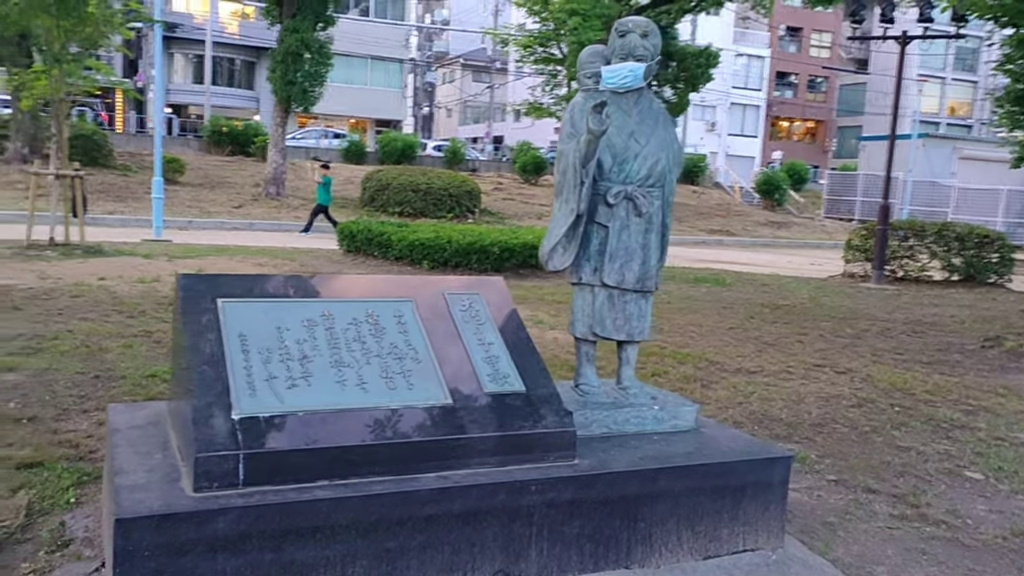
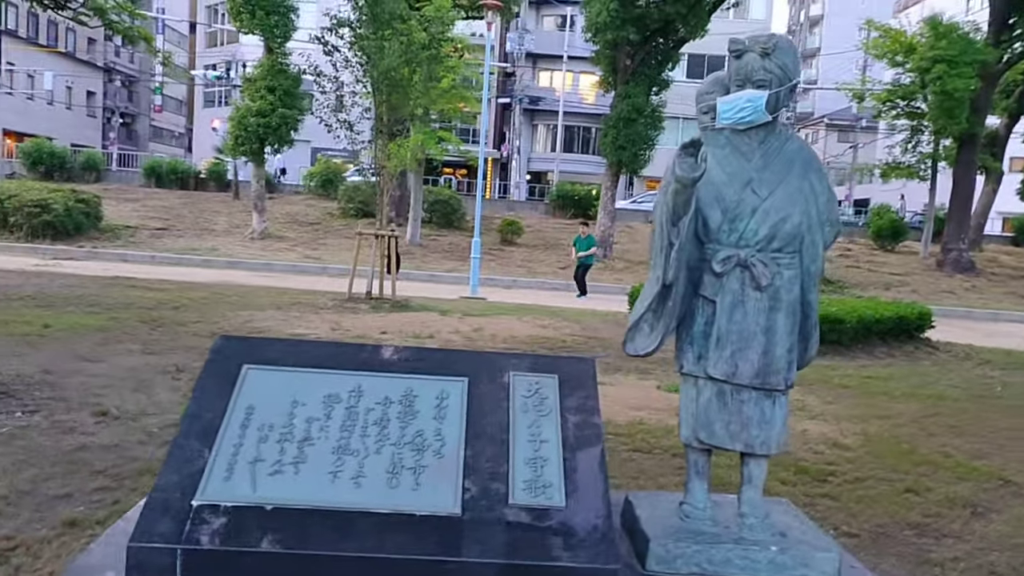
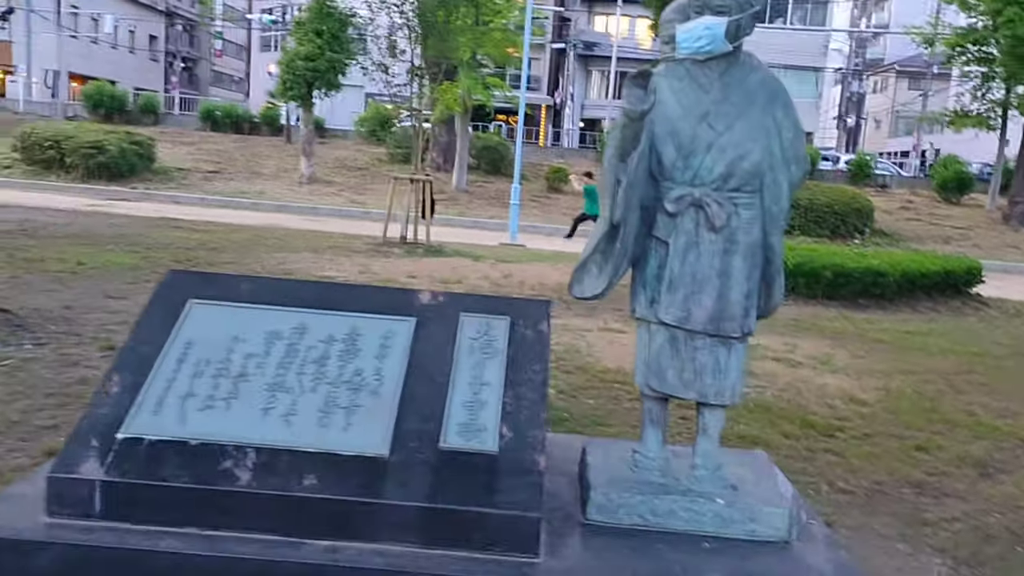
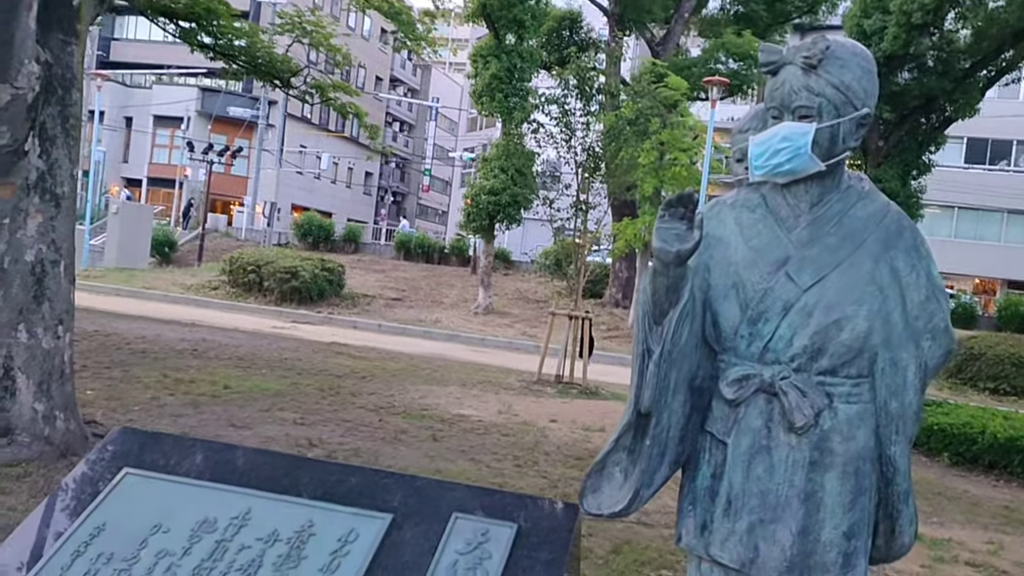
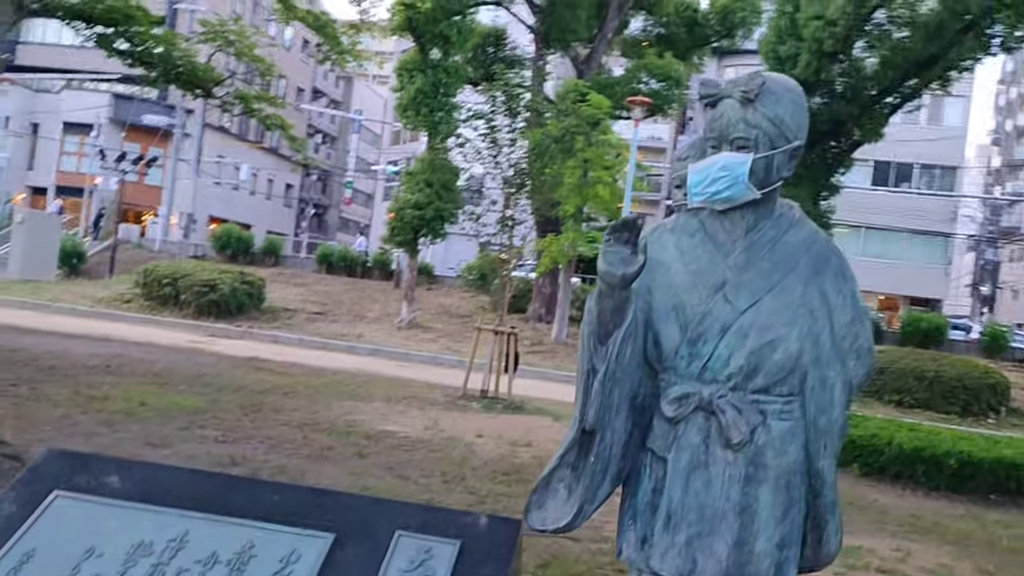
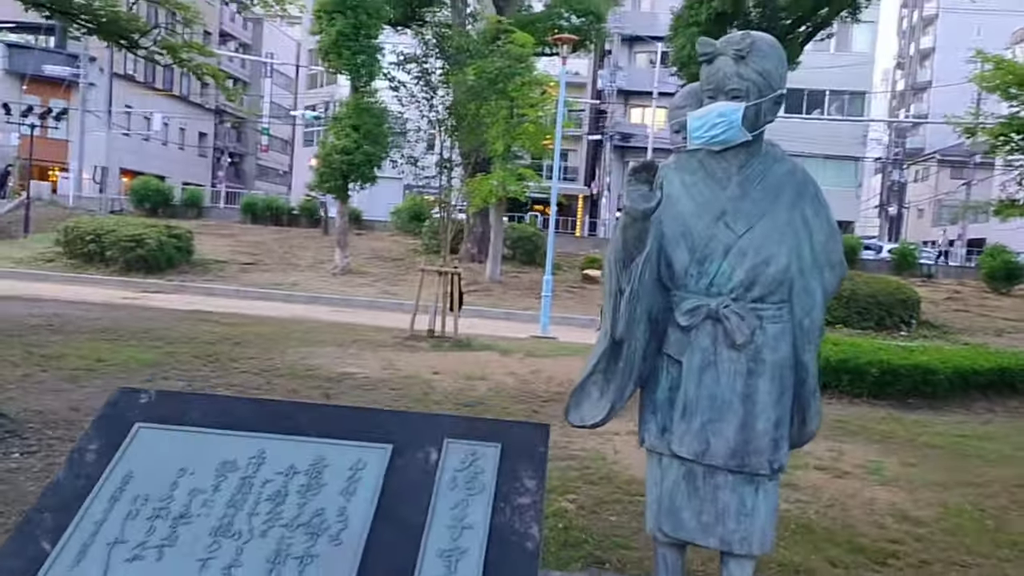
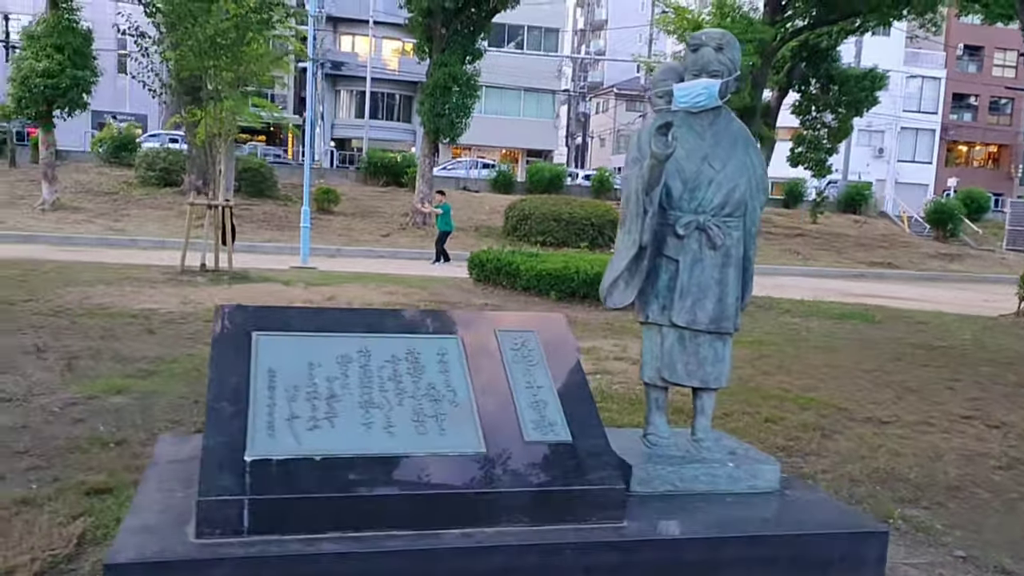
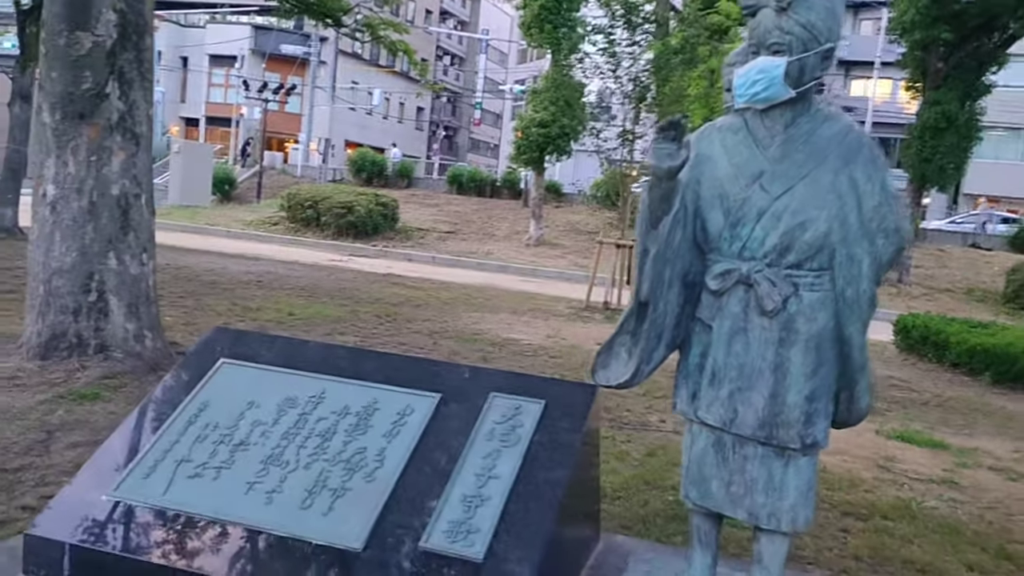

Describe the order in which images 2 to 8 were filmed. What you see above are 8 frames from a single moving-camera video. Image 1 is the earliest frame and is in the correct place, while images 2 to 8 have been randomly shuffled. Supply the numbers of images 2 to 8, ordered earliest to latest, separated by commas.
7, 2, 3, 6, 5, 4, 8
